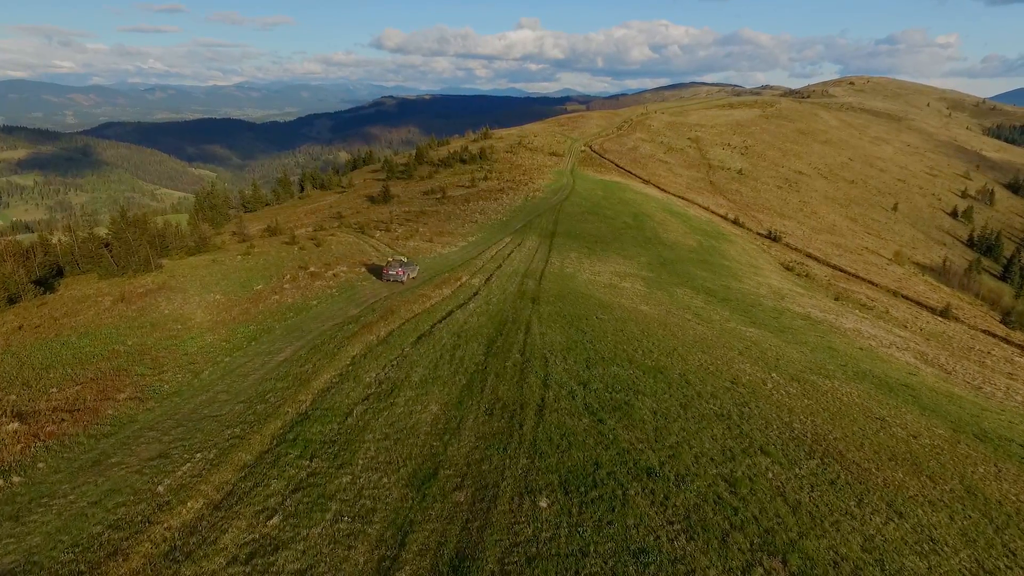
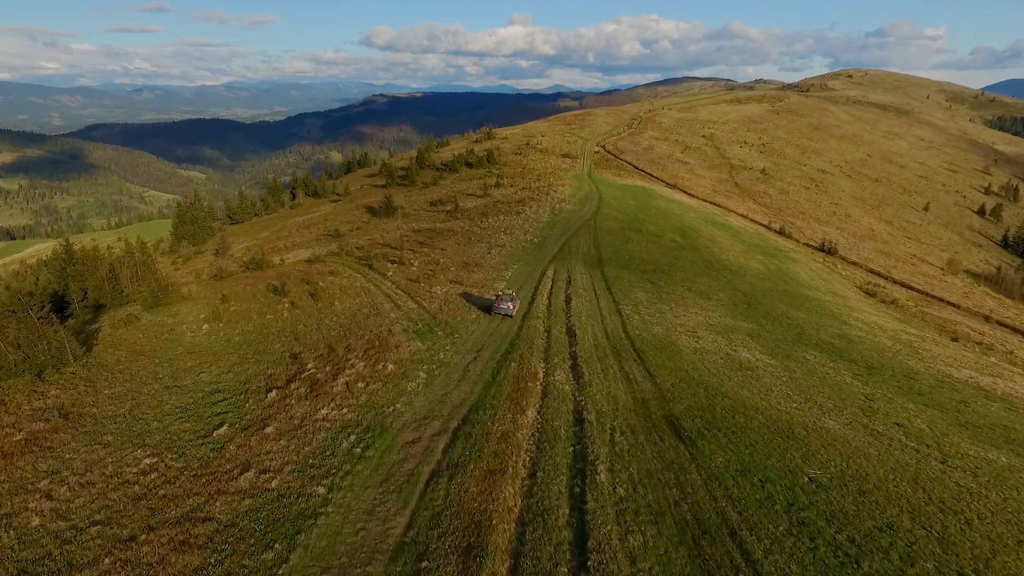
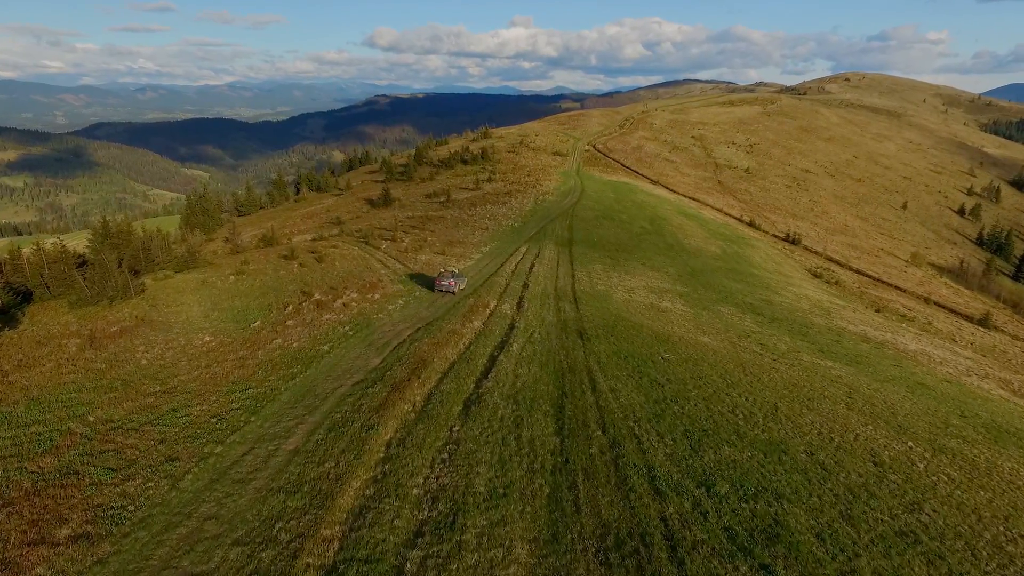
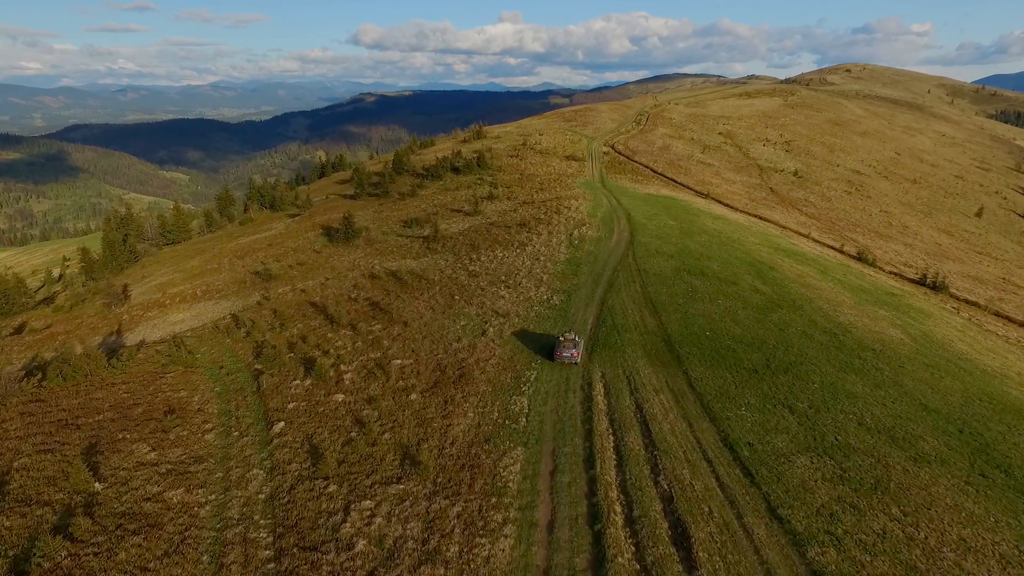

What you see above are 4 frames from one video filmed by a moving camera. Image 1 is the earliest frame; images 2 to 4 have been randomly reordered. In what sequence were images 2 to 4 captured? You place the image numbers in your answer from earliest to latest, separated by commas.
3, 2, 4
